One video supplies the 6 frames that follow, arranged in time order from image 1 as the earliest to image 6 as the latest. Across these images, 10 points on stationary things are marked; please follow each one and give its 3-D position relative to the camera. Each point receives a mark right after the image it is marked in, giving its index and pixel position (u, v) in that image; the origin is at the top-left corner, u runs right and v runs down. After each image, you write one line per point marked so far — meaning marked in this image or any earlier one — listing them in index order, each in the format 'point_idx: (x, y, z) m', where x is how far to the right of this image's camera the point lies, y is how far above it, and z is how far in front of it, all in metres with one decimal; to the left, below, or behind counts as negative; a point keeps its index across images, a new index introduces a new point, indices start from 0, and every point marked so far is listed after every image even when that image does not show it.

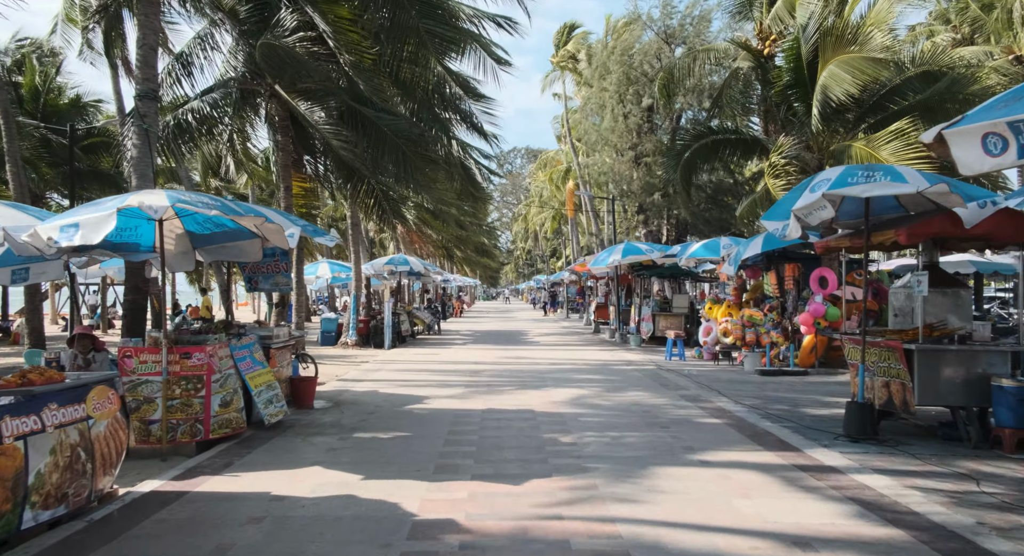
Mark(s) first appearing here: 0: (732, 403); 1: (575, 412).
0: (+3.0, -1.7, +10.9) m
1: (+0.8, -1.7, +10.2) m
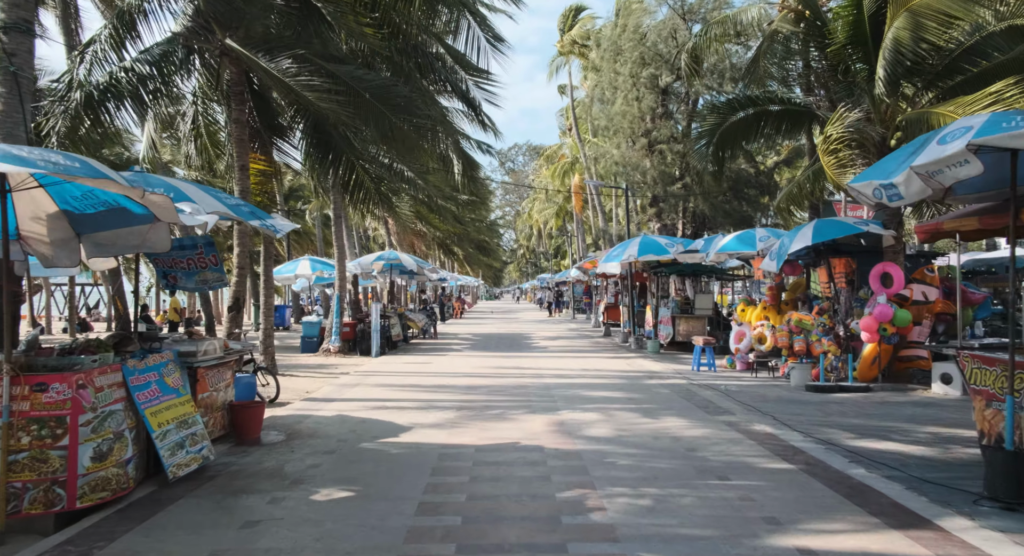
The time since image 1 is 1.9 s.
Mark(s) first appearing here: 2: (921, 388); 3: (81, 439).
0: (+3.0, -1.7, +8.5) m
1: (+0.8, -1.7, +7.8) m
2: (+6.1, -1.6, +11.8) m
3: (-2.9, -1.1, +5.4) m
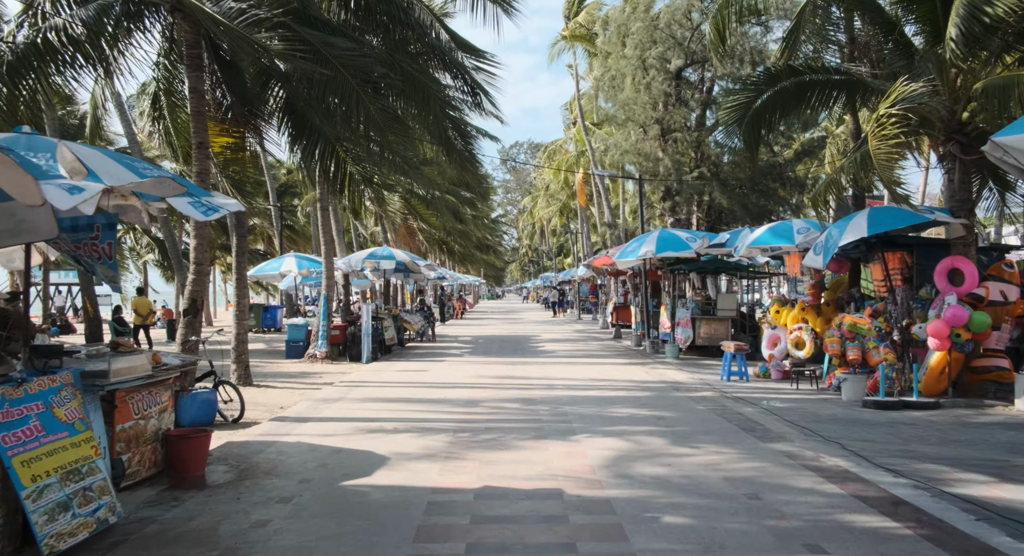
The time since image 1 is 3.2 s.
0: (+3.1, -1.6, +6.7) m
1: (+0.9, -1.7, +6.1) m
2: (+6.1, -1.6, +10.0) m
3: (-2.8, -1.1, +3.6) m
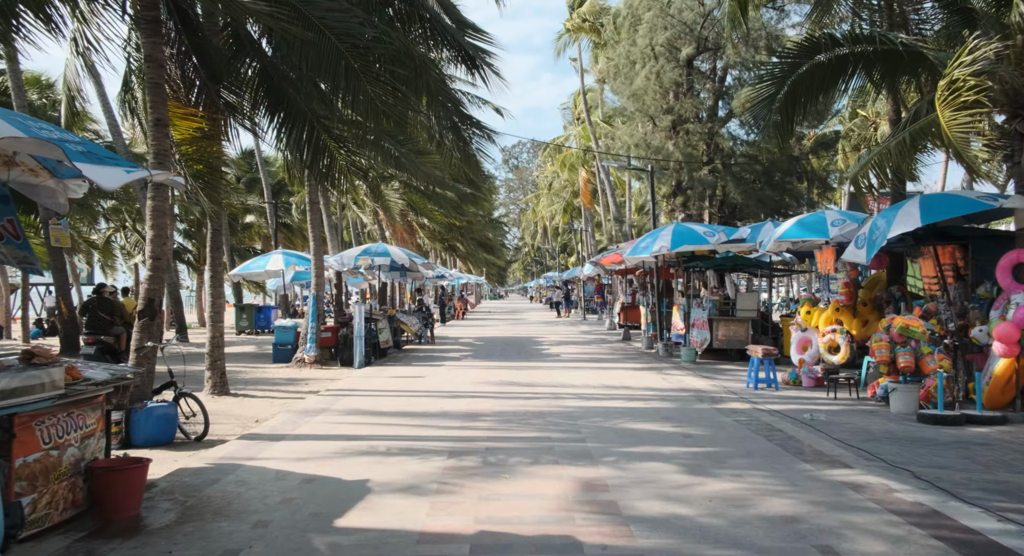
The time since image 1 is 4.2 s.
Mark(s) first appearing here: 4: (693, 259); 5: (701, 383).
0: (+3.1, -1.6, +5.4) m
1: (+0.9, -1.6, +4.8) m
2: (+6.2, -1.5, +8.7) m
3: (-2.8, -1.0, +2.3) m
4: (+4.0, +0.4, +17.6) m
5: (+3.1, -1.7, +12.9) m
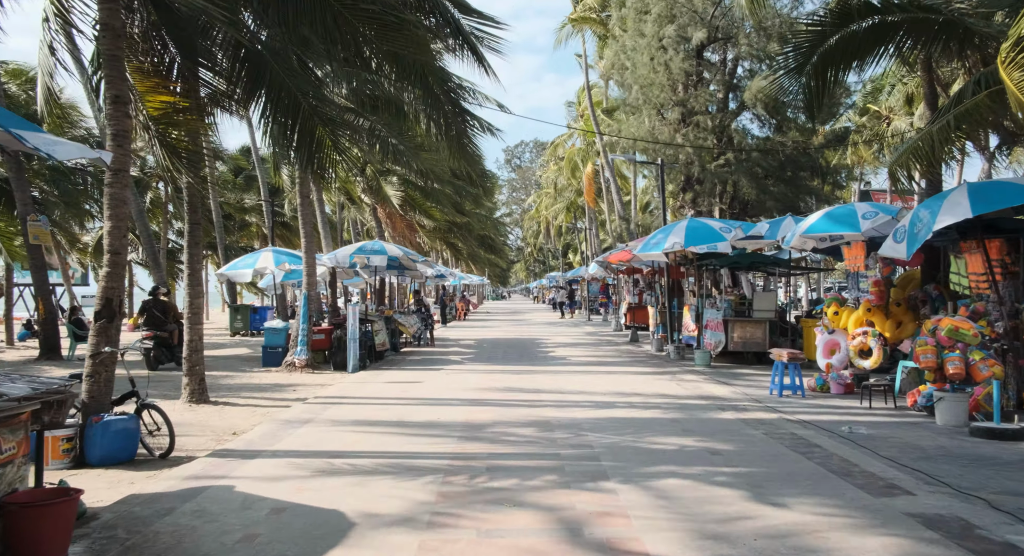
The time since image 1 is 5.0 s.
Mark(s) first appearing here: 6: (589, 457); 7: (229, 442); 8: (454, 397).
0: (+3.2, -1.6, +4.5) m
1: (+1.0, -1.6, +3.8) m
2: (+6.2, -1.5, +7.7) m
3: (-2.8, -1.0, +1.4) m
4: (+4.1, +0.4, +16.6) m
5: (+3.1, -1.7, +11.9) m
6: (+0.7, -1.7, +7.4) m
7: (-3.0, -1.8, +8.6) m
8: (-0.8, -1.7, +11.6) m
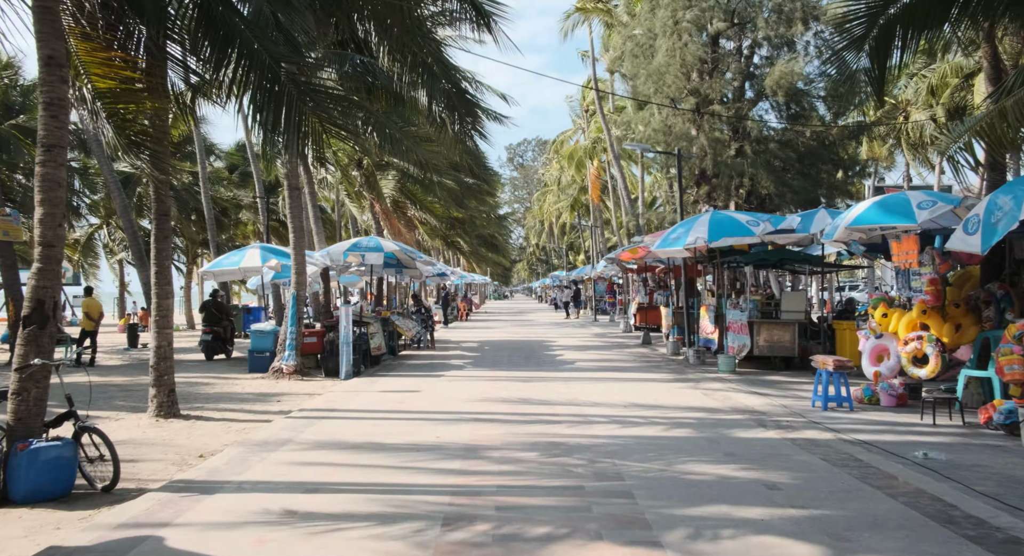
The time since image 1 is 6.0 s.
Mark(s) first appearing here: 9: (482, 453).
0: (+3.3, -1.5, +3.2) m
1: (+1.1, -1.6, +2.5) m
2: (+6.3, -1.5, +6.4) m
3: (-2.7, -1.0, +0.1) m
4: (+4.2, +0.5, +15.3) m
5: (+3.2, -1.6, +10.6) m
6: (+0.8, -1.6, +6.1) m
7: (-2.9, -1.7, +7.3) m
8: (-0.7, -1.7, +10.3) m
9: (-0.3, -1.7, +7.7) m
